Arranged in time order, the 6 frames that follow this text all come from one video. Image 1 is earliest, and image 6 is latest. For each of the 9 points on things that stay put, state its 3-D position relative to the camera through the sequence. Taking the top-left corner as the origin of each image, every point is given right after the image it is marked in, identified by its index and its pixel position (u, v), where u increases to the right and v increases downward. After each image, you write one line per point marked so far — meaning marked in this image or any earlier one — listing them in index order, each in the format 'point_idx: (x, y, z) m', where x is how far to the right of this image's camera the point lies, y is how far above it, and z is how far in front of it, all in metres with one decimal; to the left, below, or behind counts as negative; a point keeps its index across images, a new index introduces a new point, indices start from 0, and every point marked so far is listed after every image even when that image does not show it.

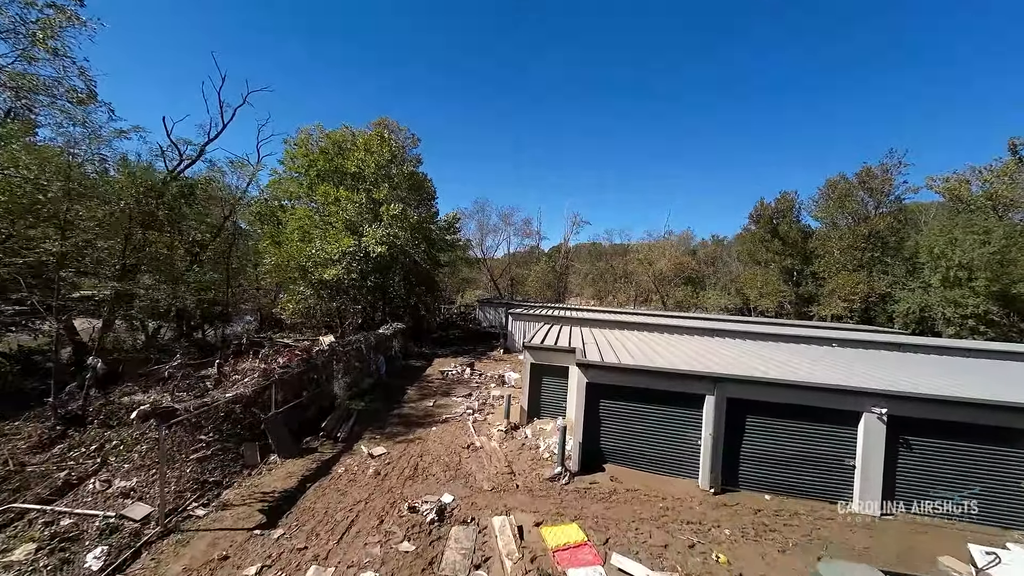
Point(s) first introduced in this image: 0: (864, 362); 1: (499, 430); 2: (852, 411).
0: (+10.5, -2.3, +10.5) m
1: (-0.3, -3.0, +7.4) m
2: (+5.3, -1.9, +5.4) m
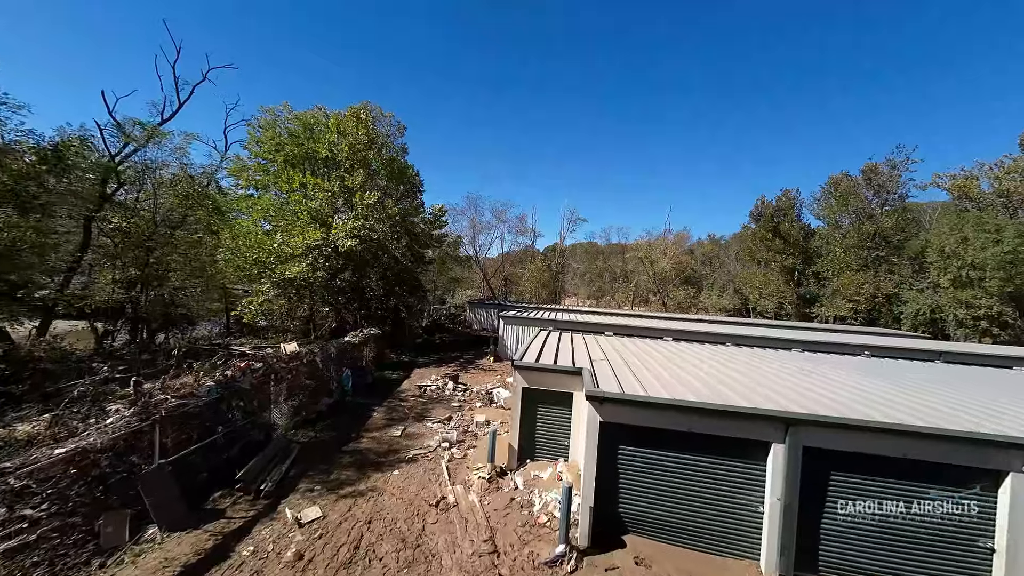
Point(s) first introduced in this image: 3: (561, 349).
0: (+10.2, -2.3, +8.9) m
1: (-0.5, -3.0, +5.6) m
2: (+5.1, -1.9, +3.7) m
3: (+1.4, -1.8, +10.2) m
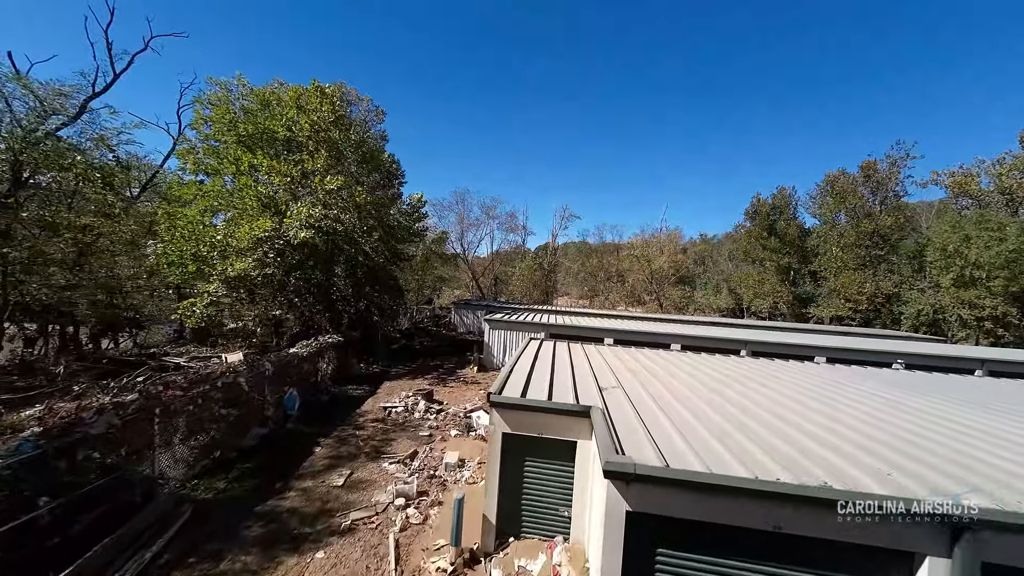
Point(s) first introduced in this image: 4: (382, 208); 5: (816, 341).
0: (+9.9, -2.3, +7.3) m
1: (-0.8, -3.0, +3.8) m
2: (+4.9, -1.9, +2.1) m
3: (+1.1, -1.8, +8.5) m
4: (-5.5, +3.4, +15.1) m
5: (+11.3, -2.0, +13.0) m
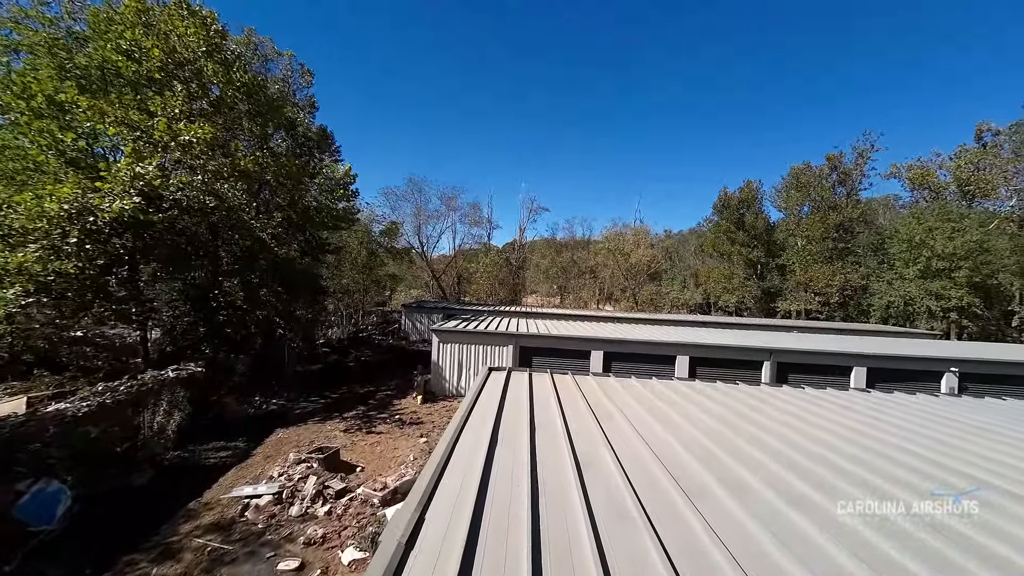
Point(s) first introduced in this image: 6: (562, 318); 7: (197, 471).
0: (+9.2, -2.1, +5.0) m
1: (-1.1, -3.0, +0.5) m
2: (+4.7, -1.8, -0.7) m
3: (+0.3, -1.8, +5.3) m
4: (-7.0, +3.4, +11.2) m
5: (+10.1, -1.7, +10.7) m
6: (+2.5, -1.5, +17.7) m
7: (-5.3, -3.0, +5.9) m
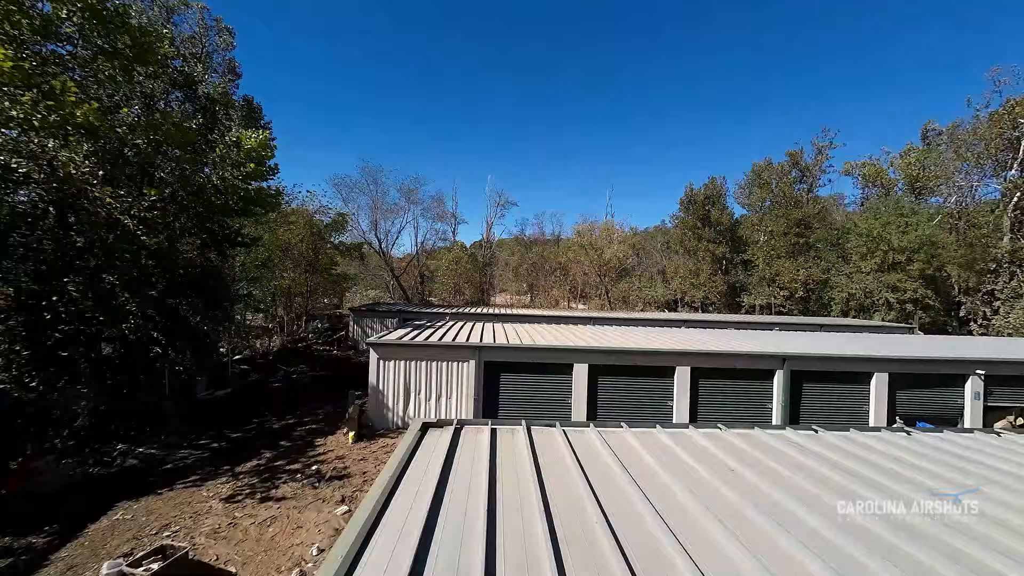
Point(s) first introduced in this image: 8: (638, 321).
0: (+8.8, -1.9, +3.7) m
1: (-1.1, -3.0, -1.6) m
2: (+4.7, -1.8, -2.4) m
3: (-0.2, -1.8, +3.3) m
4: (-8.0, +3.3, +8.5) m
5: (+9.1, -1.5, +9.5) m
6: (+1.0, -1.5, +15.8) m
7: (-5.7, -3.1, +3.4) m
8: (+6.9, -1.7, +18.9) m
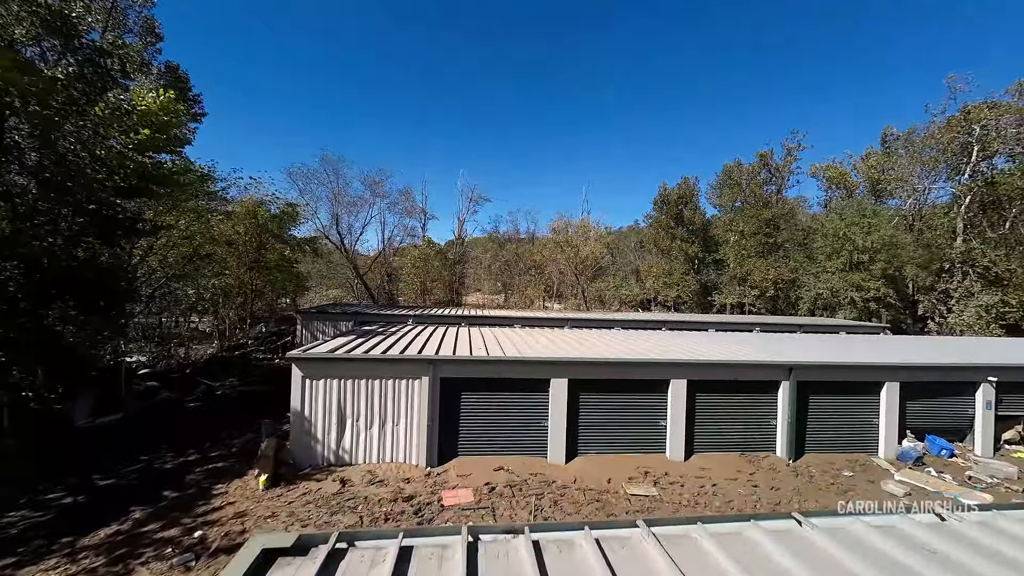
0: (+8.4, -1.9, +2.9) m
1: (-1.1, -3.0, -3.1) m
2: (+4.8, -1.8, -3.4) m
3: (-0.5, -1.7, +1.9) m
4: (-8.7, +3.3, +6.5) m
5: (+8.3, -1.5, +8.7) m
6: (-0.2, -1.4, +14.4) m
7: (-6.1, -3.1, +1.6) m
8: (+5.4, -1.7, +18.0) m
